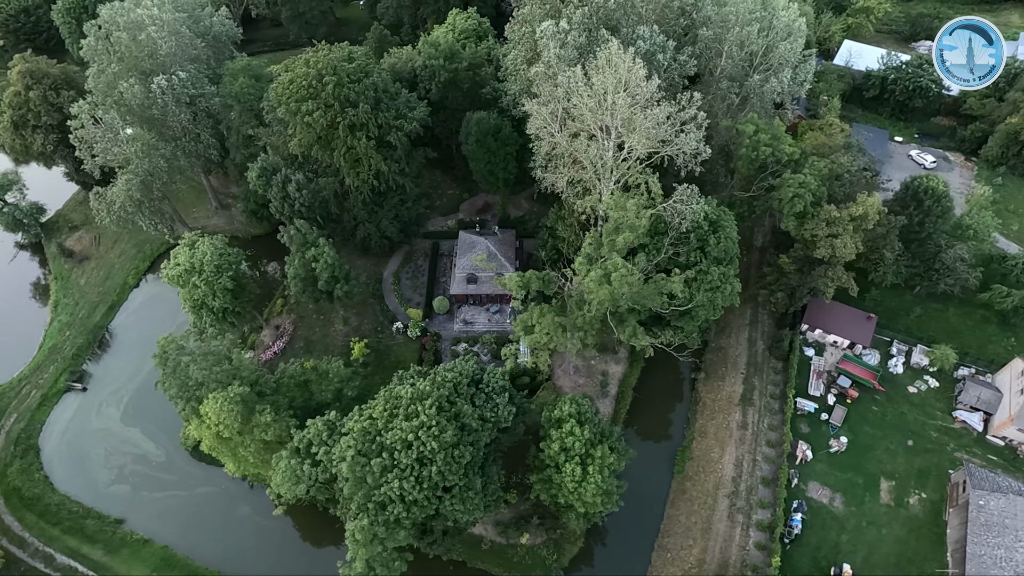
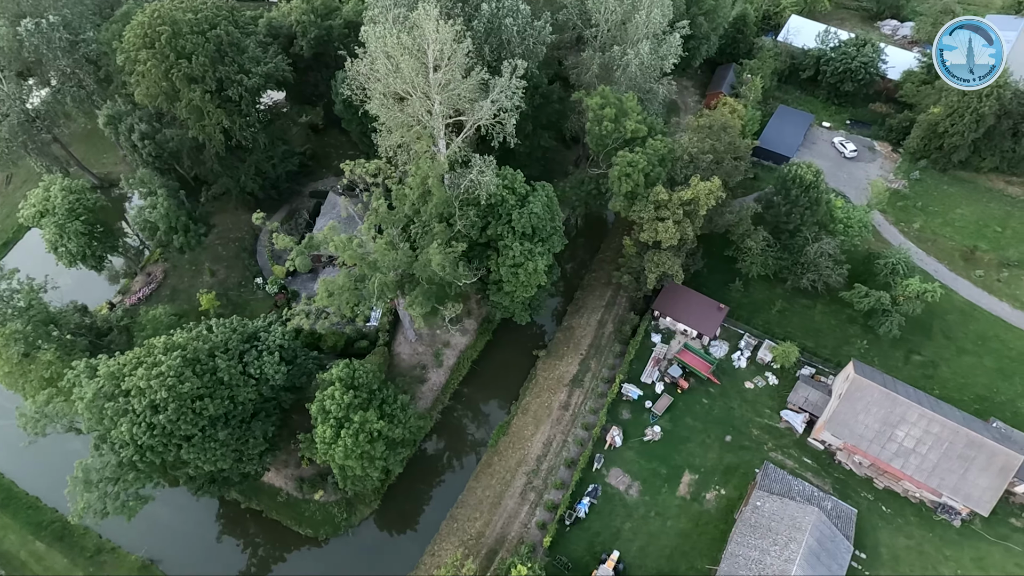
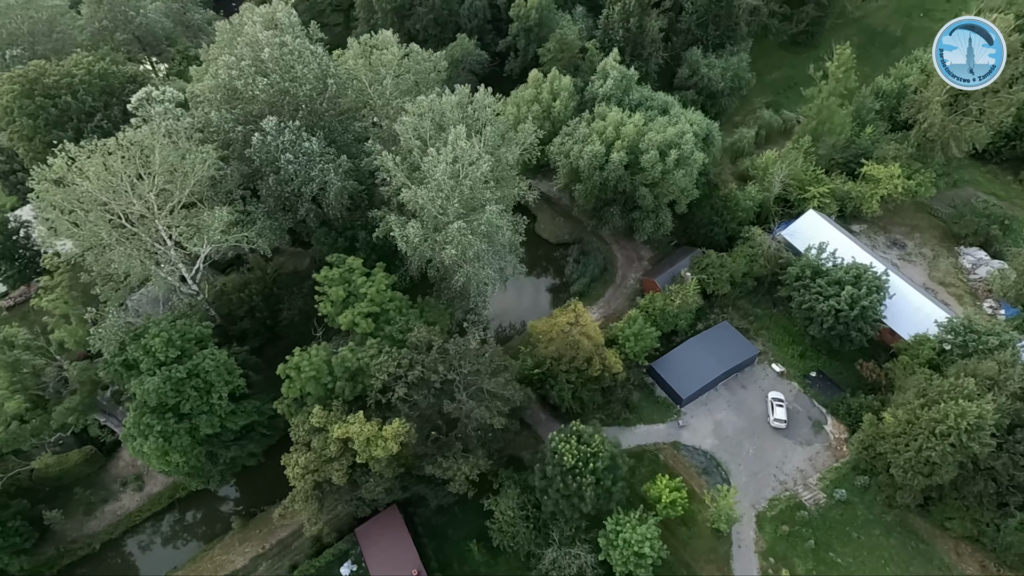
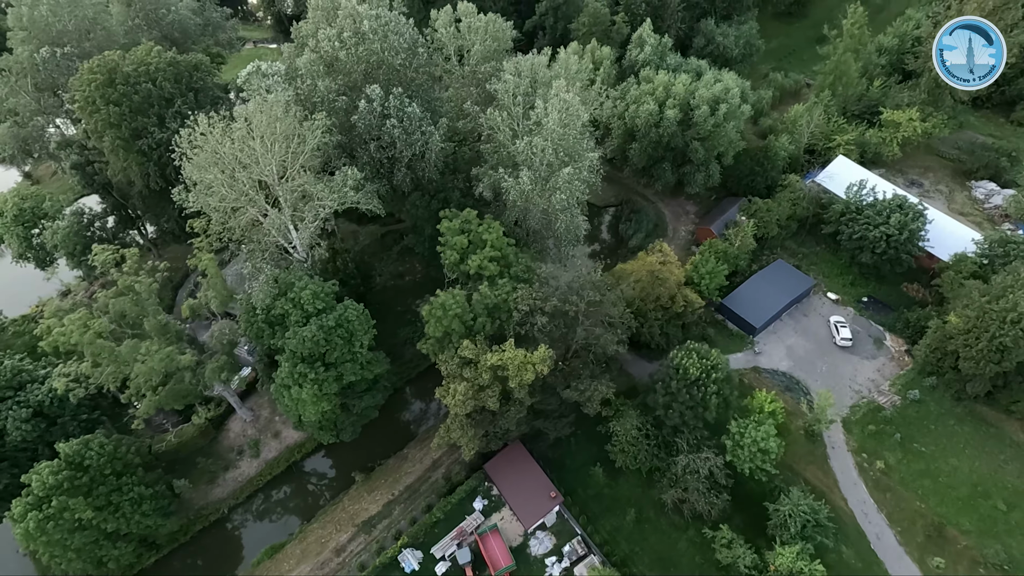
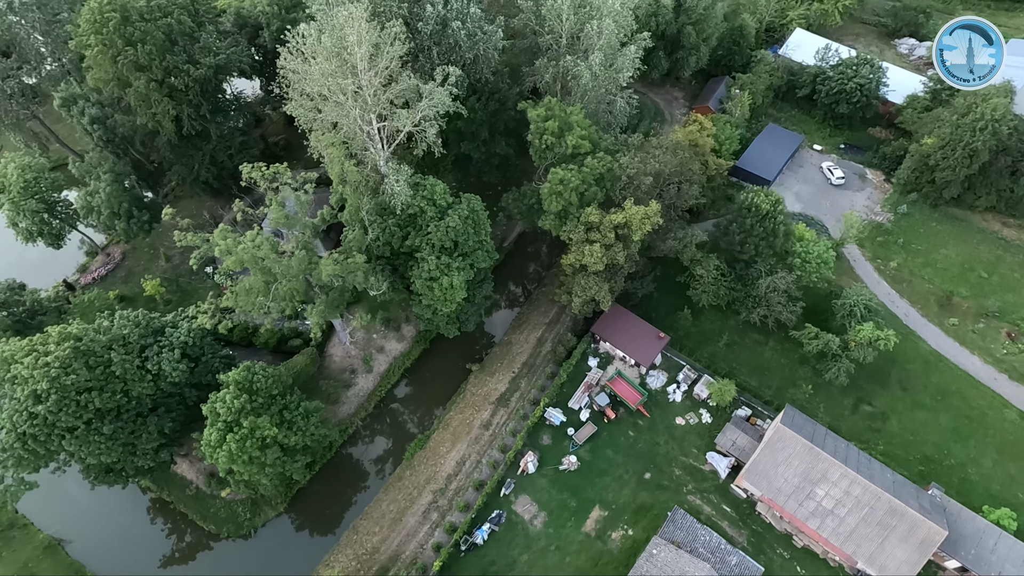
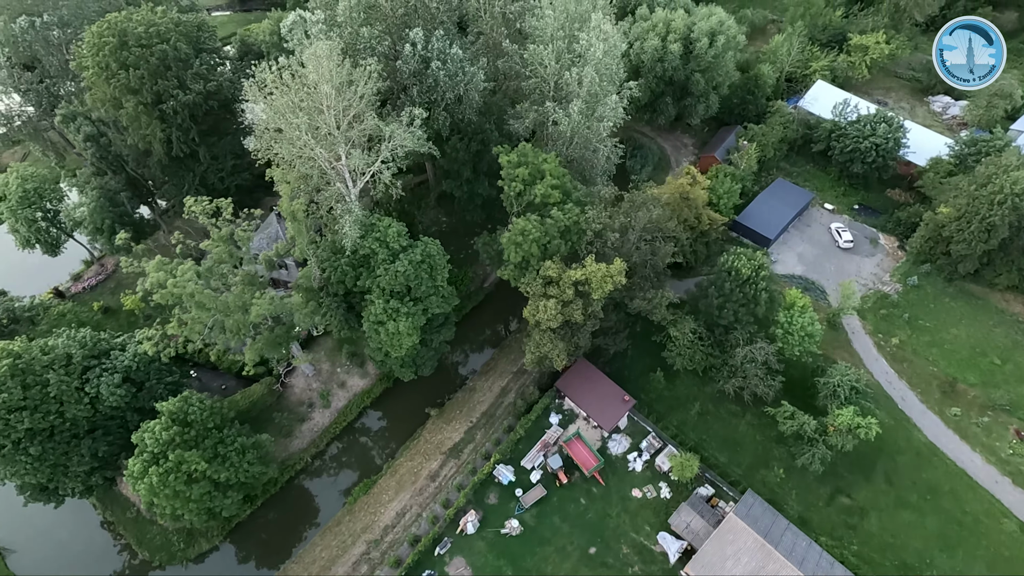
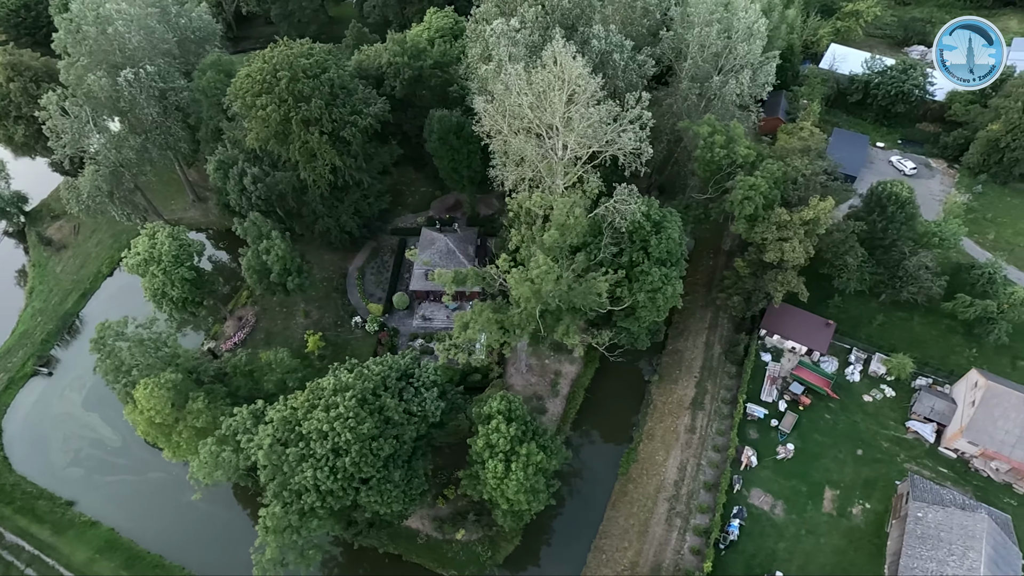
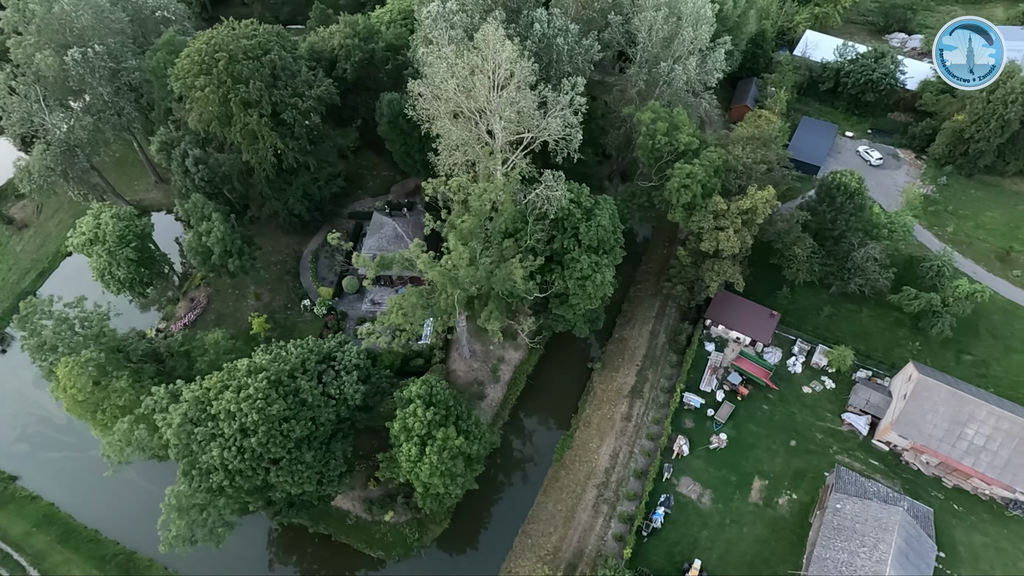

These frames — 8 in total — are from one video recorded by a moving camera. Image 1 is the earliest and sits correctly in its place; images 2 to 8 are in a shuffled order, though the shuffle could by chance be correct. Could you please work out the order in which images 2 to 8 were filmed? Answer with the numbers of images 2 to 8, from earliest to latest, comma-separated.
7, 8, 2, 5, 6, 4, 3
